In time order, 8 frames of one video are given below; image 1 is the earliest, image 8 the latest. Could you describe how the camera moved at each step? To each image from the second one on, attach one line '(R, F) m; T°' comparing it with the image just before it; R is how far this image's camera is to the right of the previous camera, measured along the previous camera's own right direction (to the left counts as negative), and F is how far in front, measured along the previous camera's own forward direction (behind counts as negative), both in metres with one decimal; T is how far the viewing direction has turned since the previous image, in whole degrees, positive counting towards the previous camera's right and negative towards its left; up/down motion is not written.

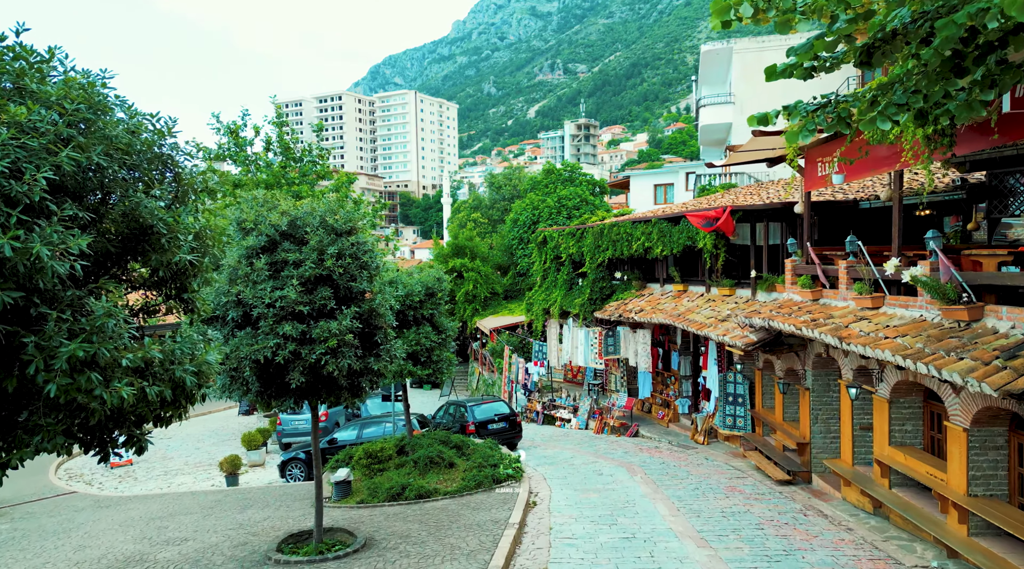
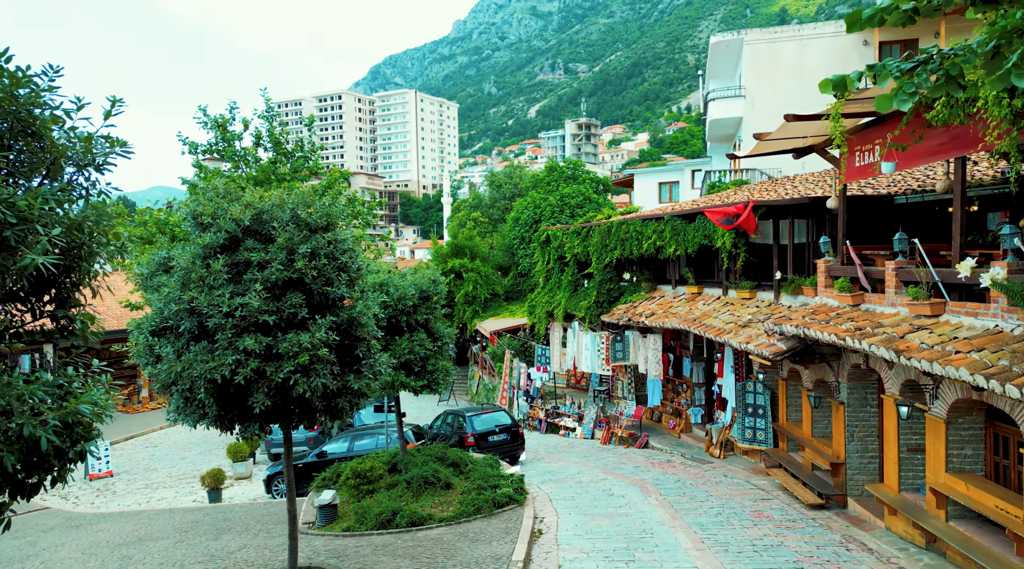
(0.0, +1.2) m; 0°
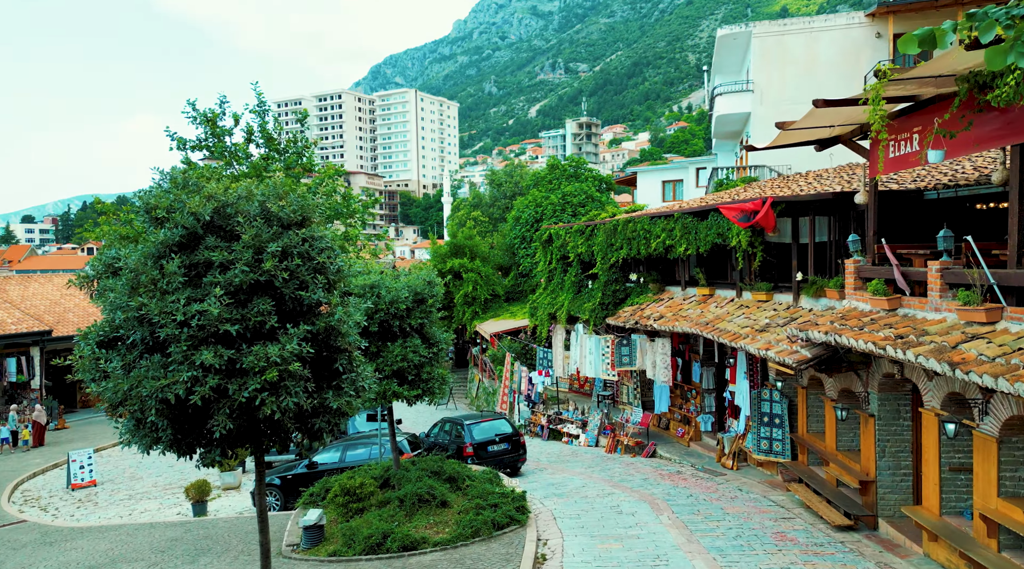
(0.0, +0.9) m; 0°
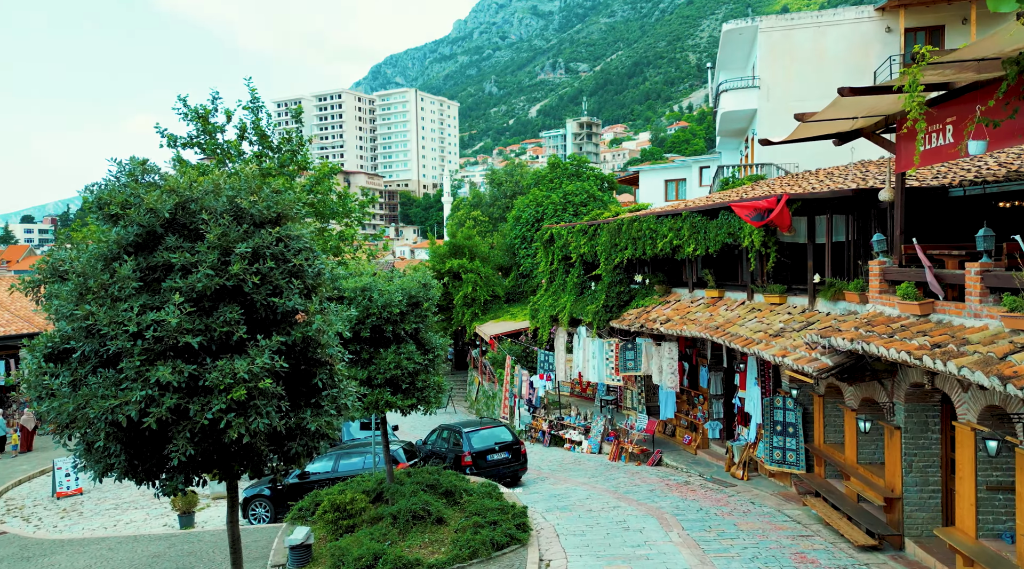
(0.0, +0.7) m; 0°
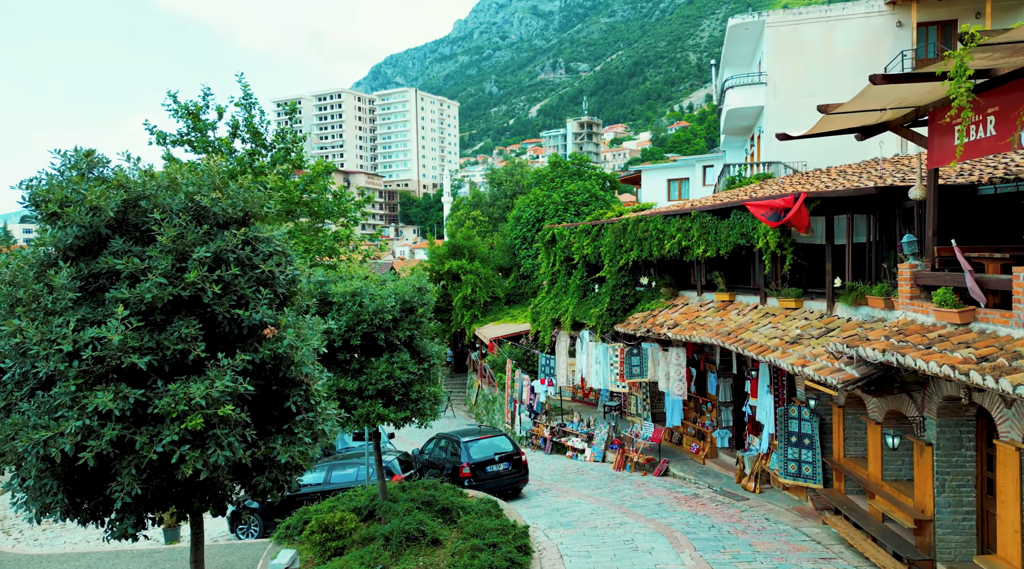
(0.0, +0.7) m; 0°
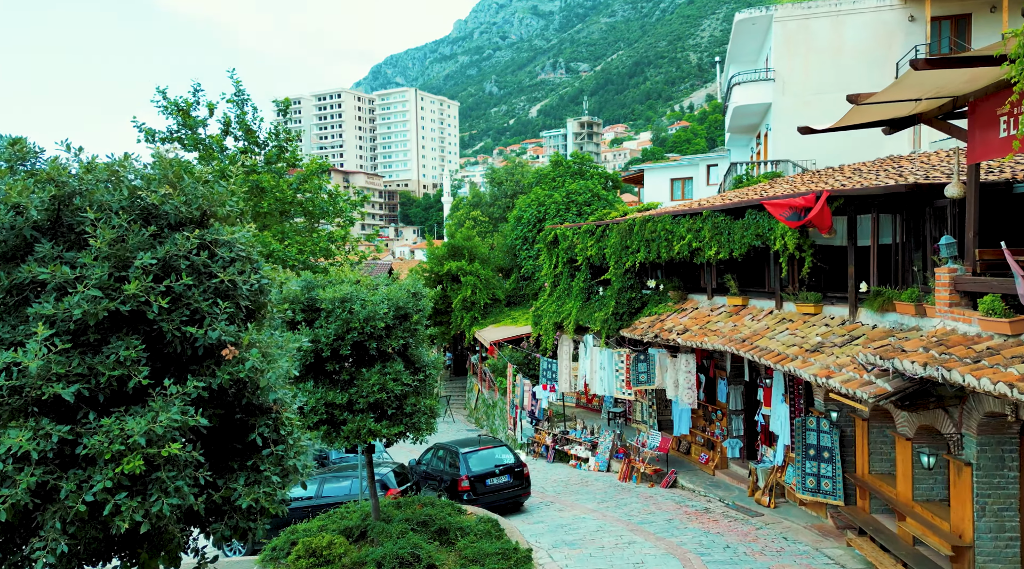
(0.0, +0.7) m; 0°
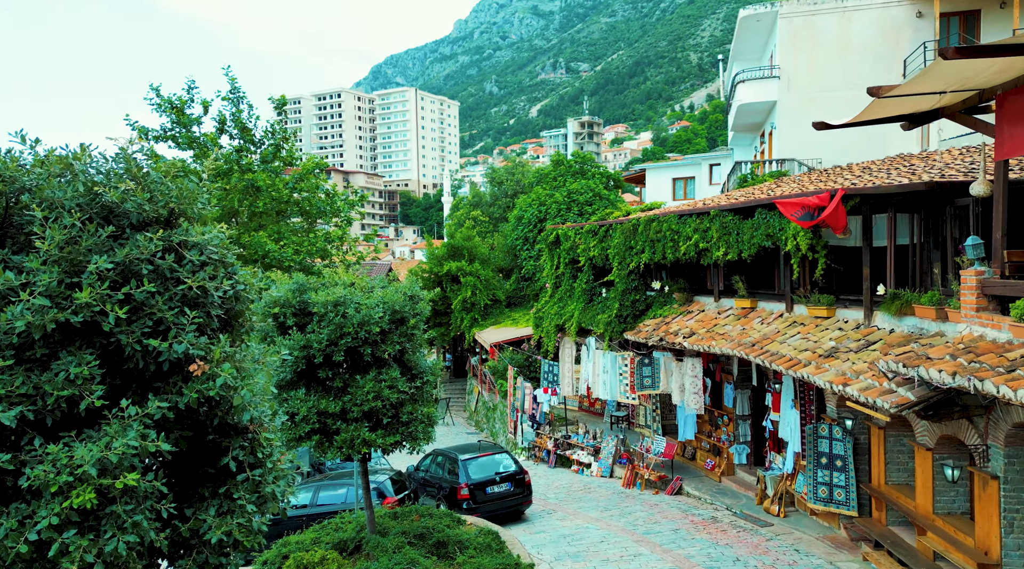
(0.0, +0.4) m; 0°
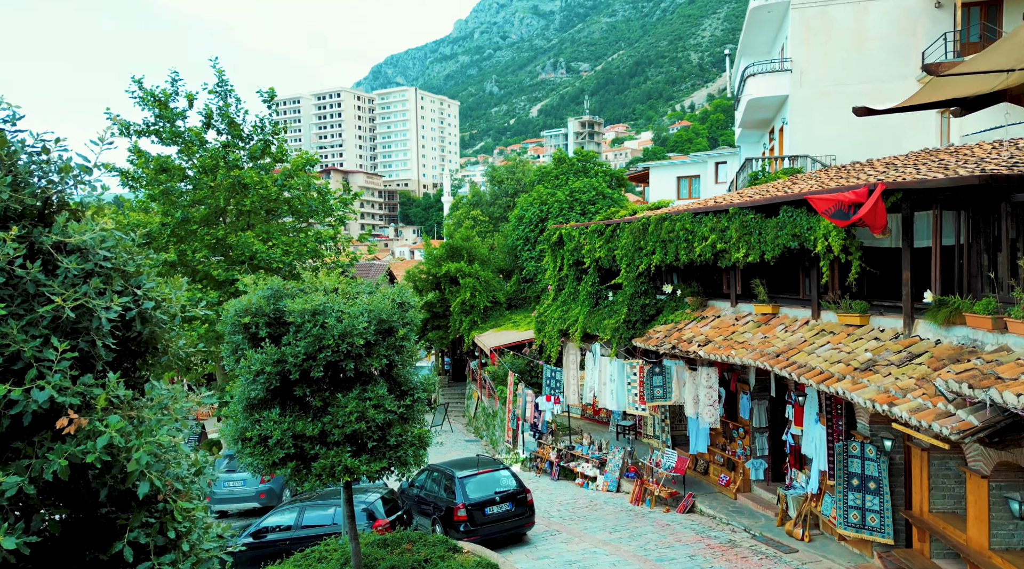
(0.0, +1.0) m; 0°
